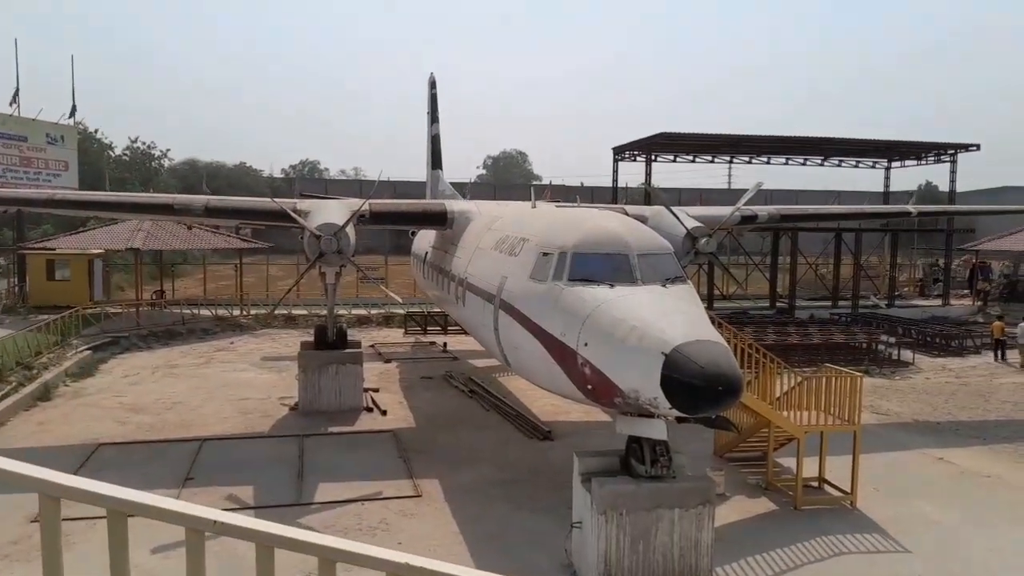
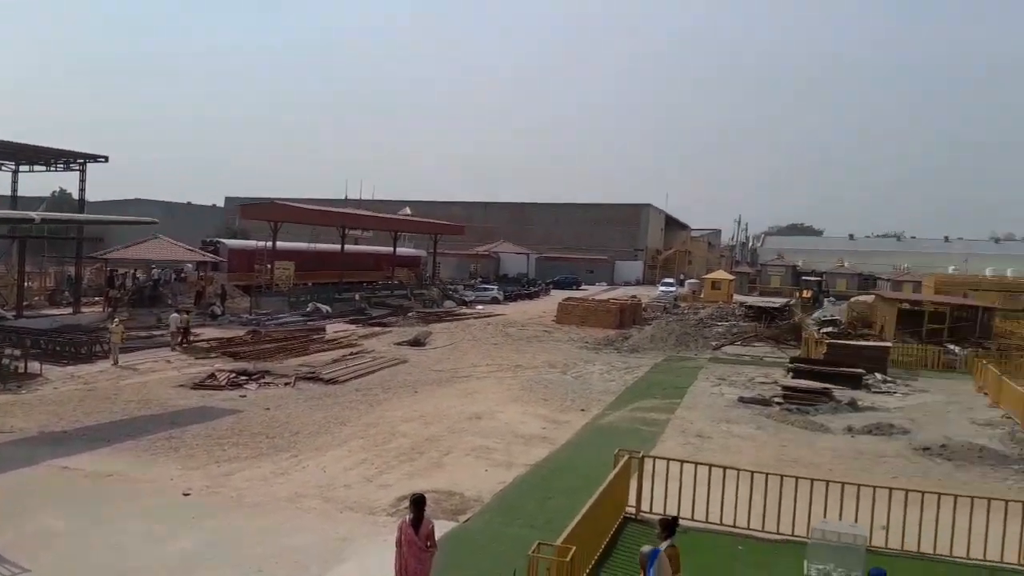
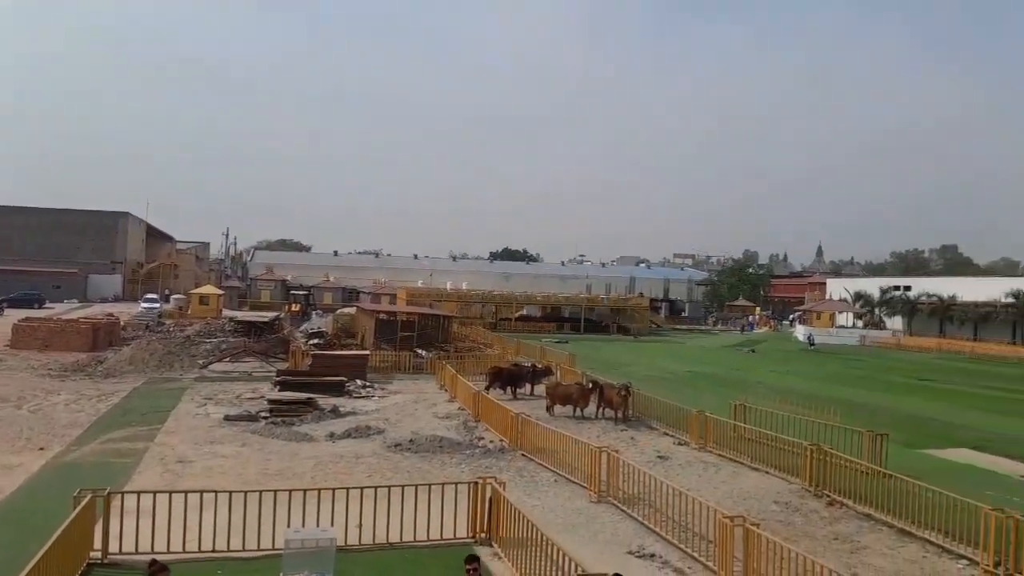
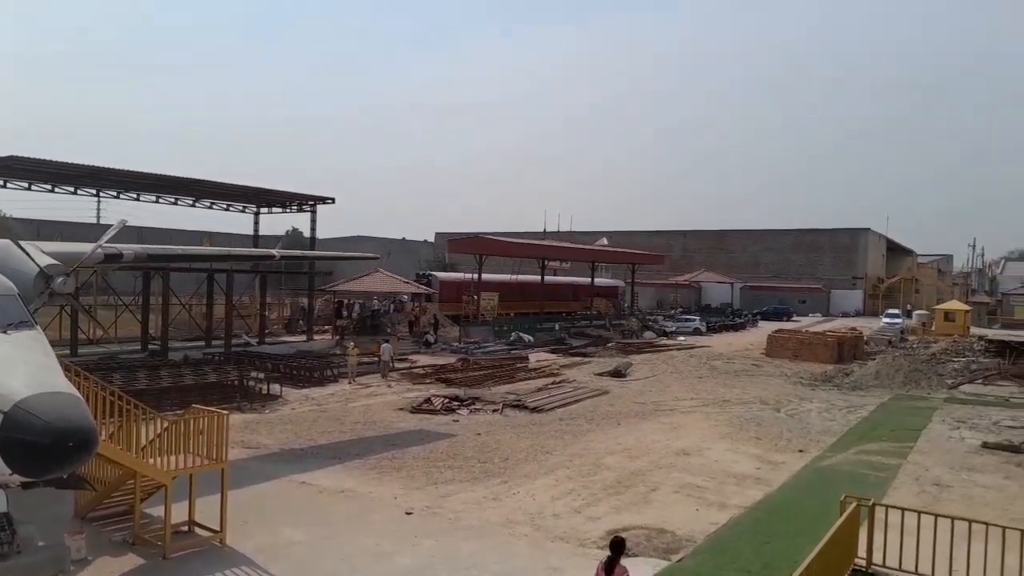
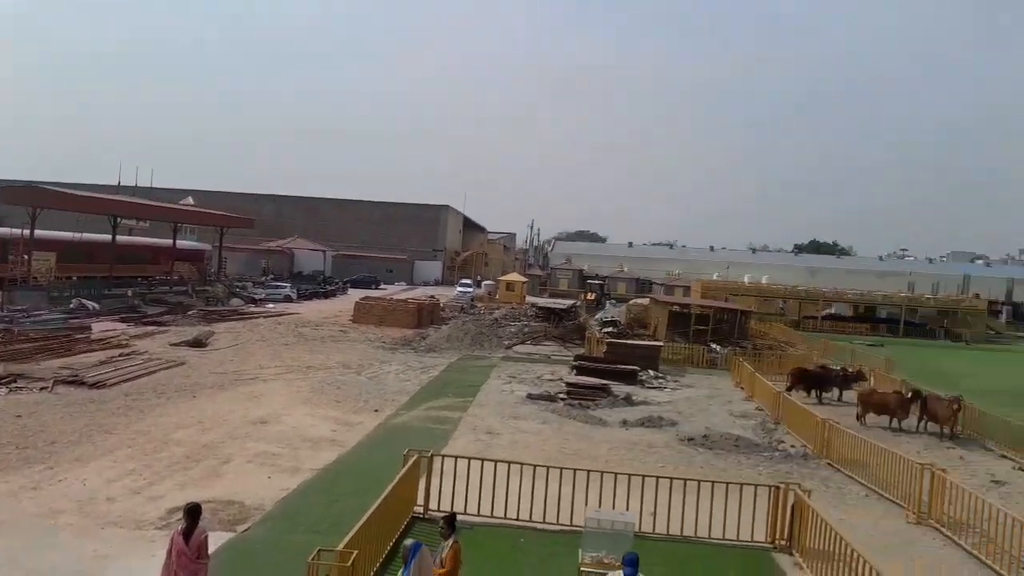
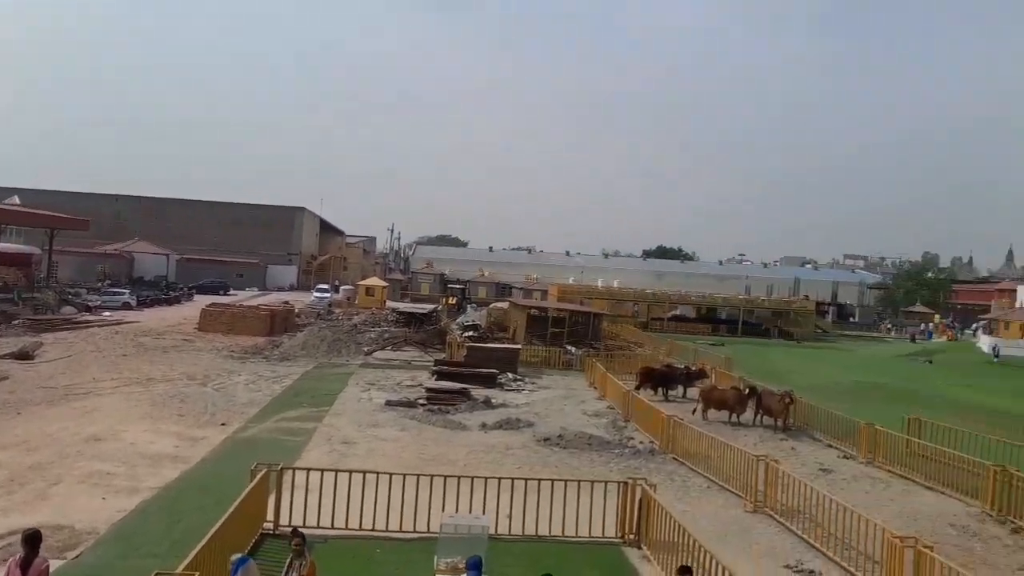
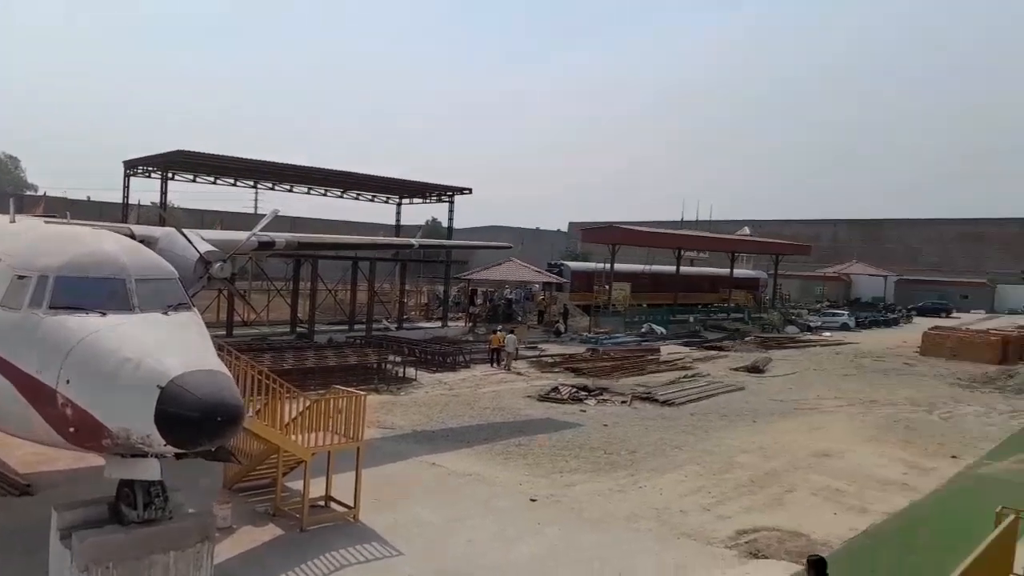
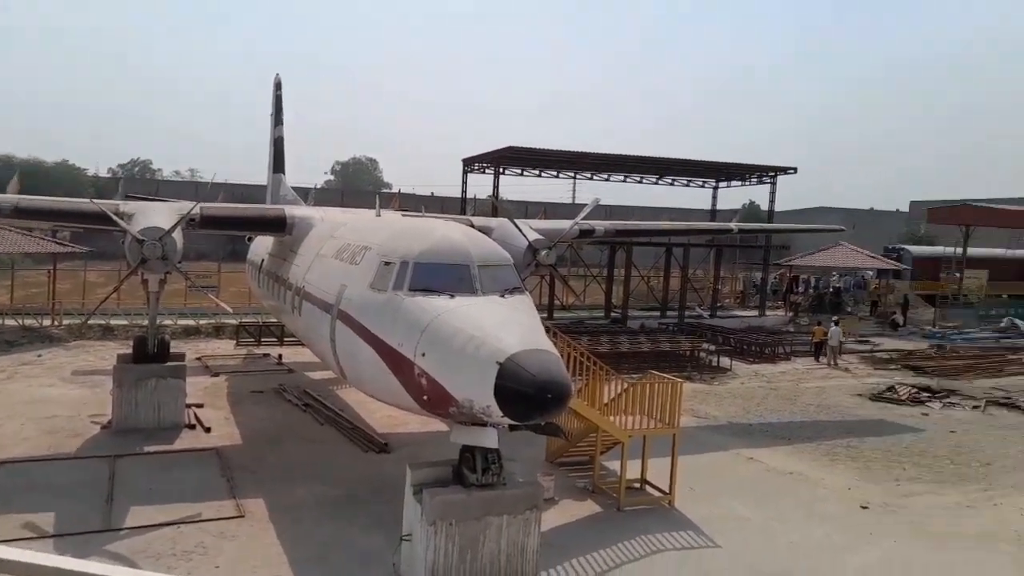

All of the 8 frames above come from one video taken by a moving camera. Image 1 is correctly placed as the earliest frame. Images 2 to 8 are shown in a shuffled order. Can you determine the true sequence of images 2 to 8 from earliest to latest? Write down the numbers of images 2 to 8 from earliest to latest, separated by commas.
8, 7, 4, 2, 5, 6, 3
